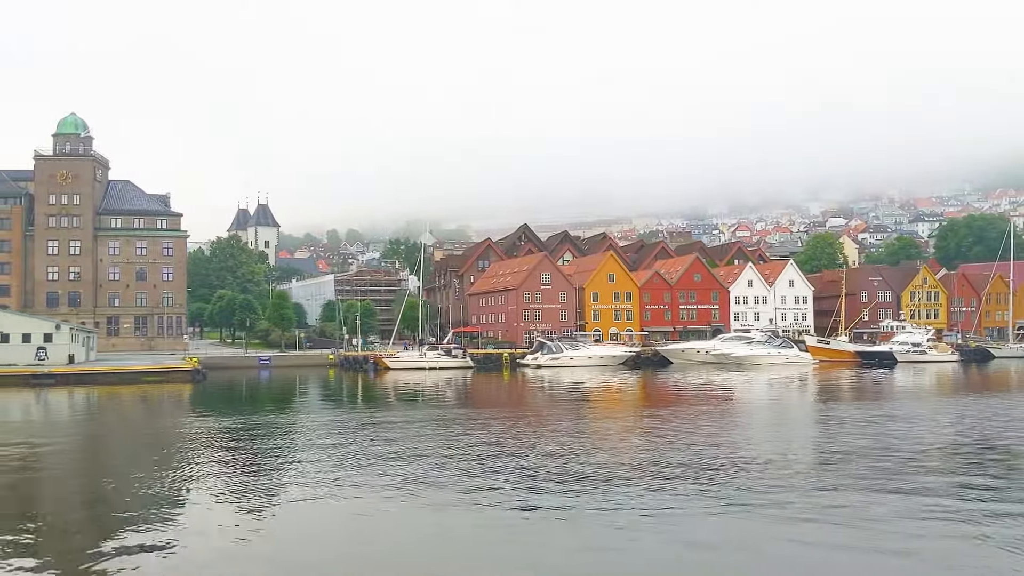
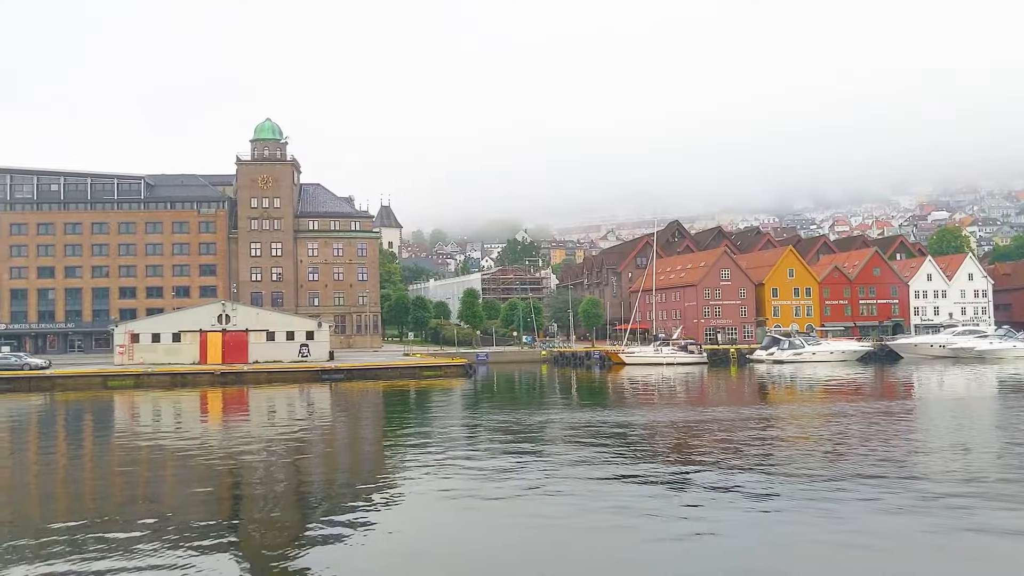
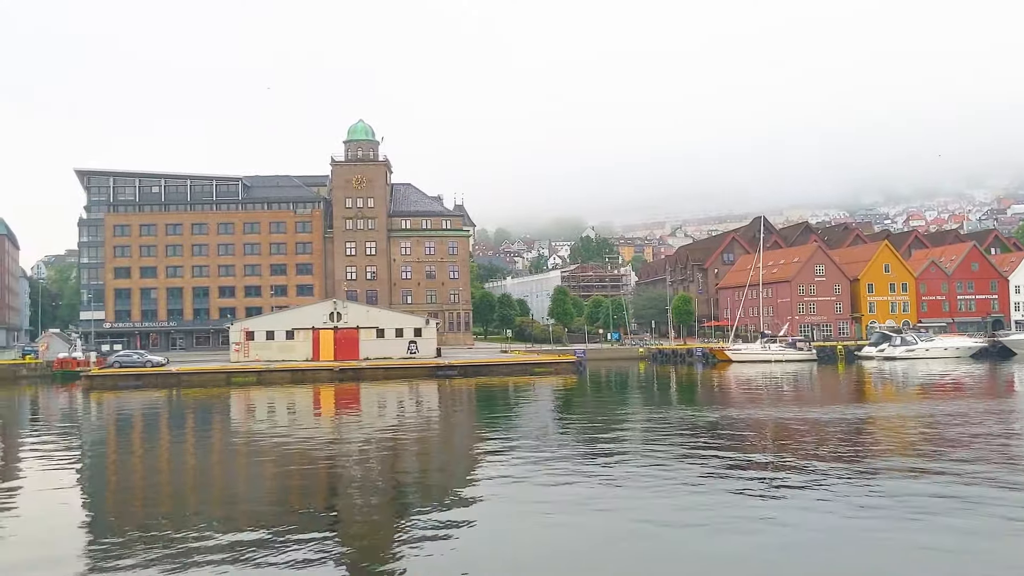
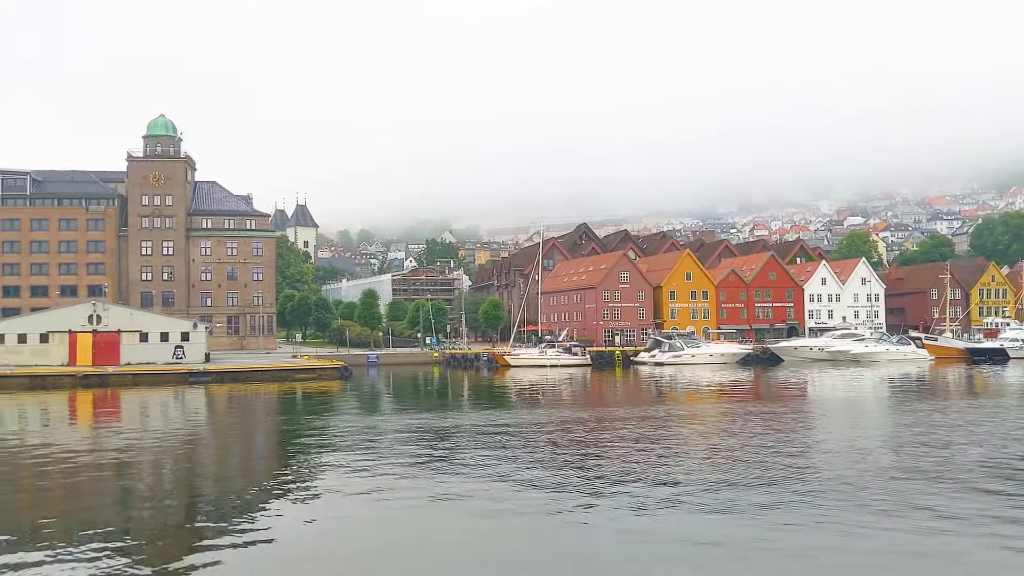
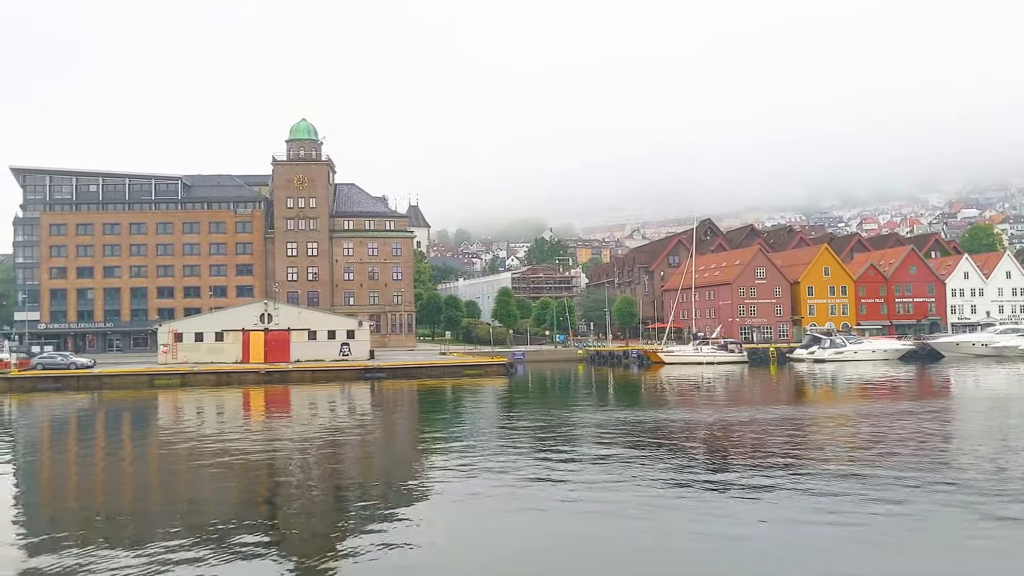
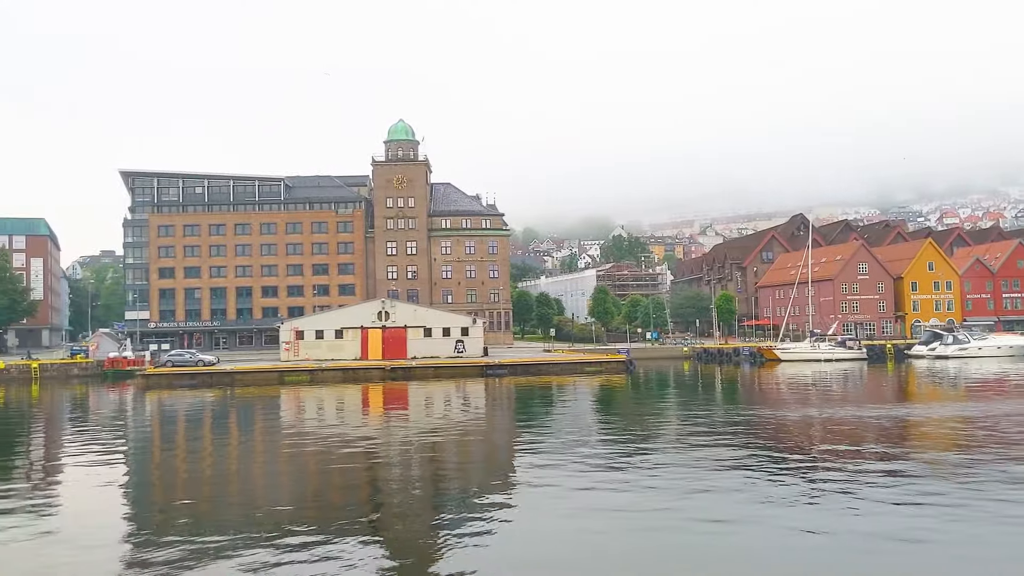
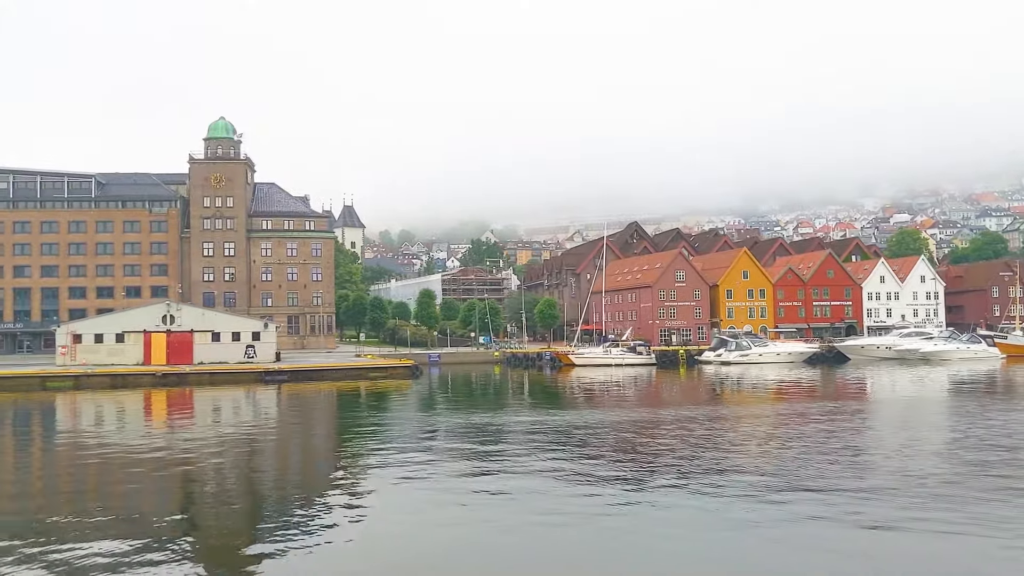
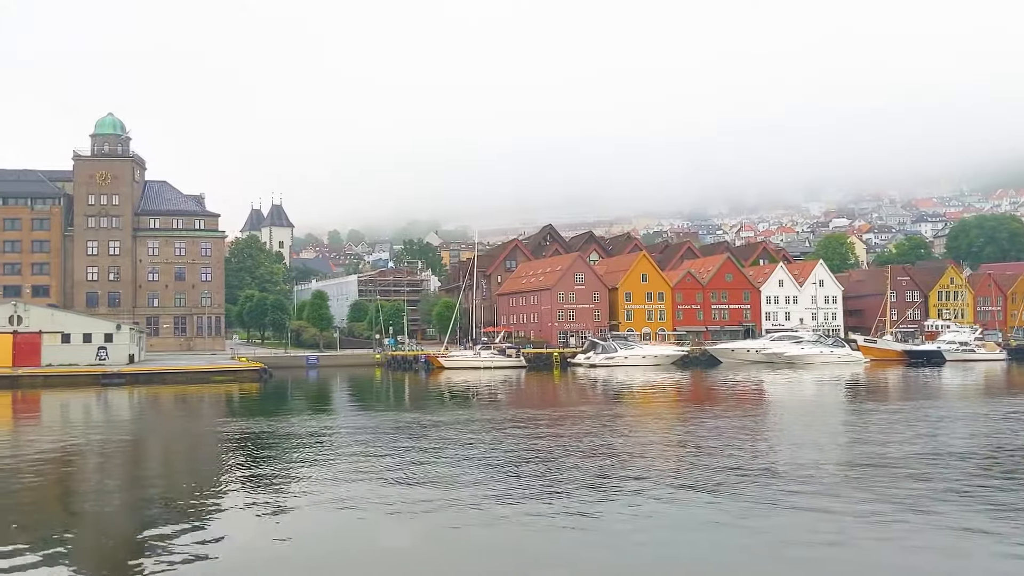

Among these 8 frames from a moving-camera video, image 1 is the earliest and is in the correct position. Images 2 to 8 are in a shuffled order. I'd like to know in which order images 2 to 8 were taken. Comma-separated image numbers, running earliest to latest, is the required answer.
8, 4, 7, 2, 5, 3, 6
